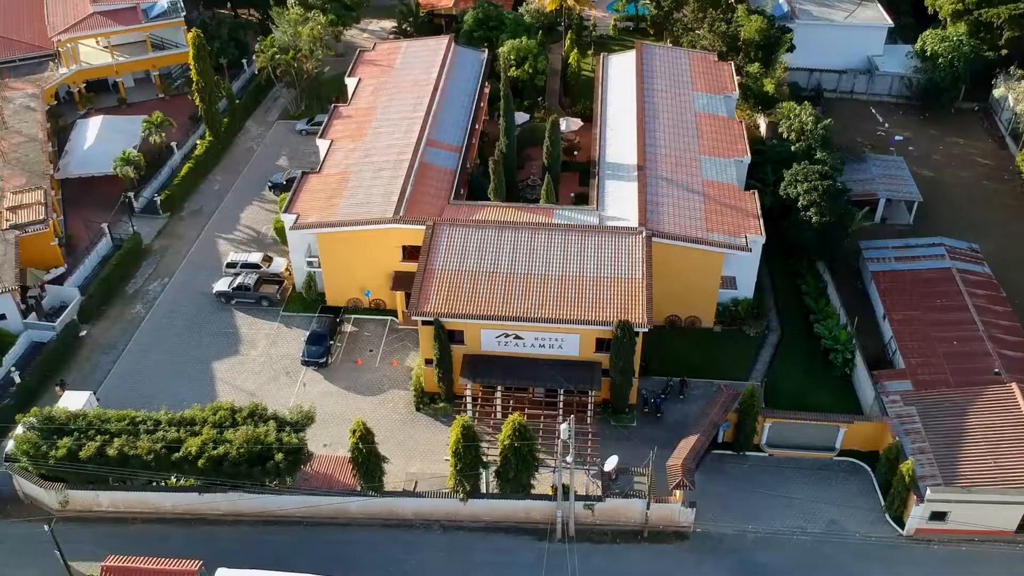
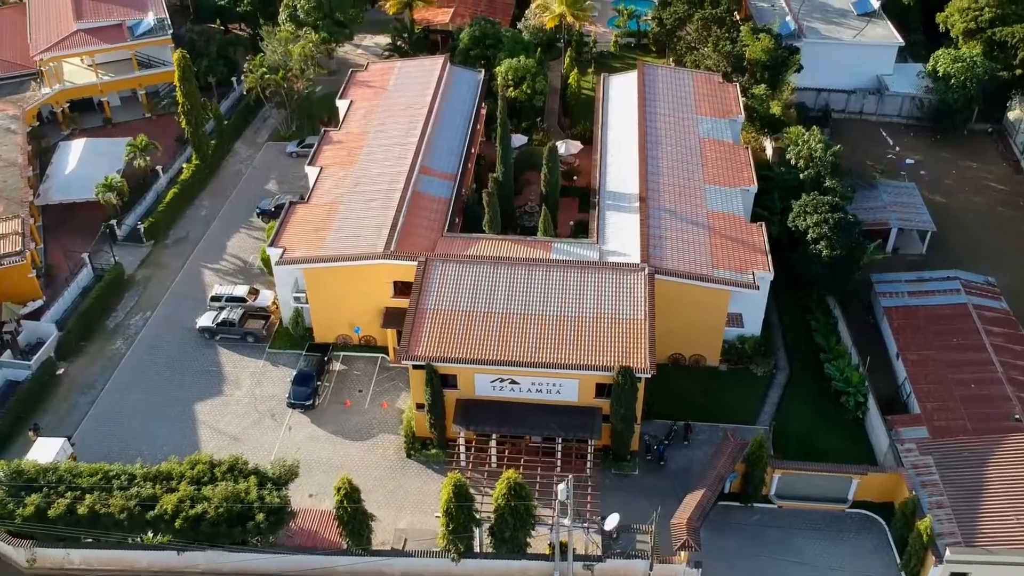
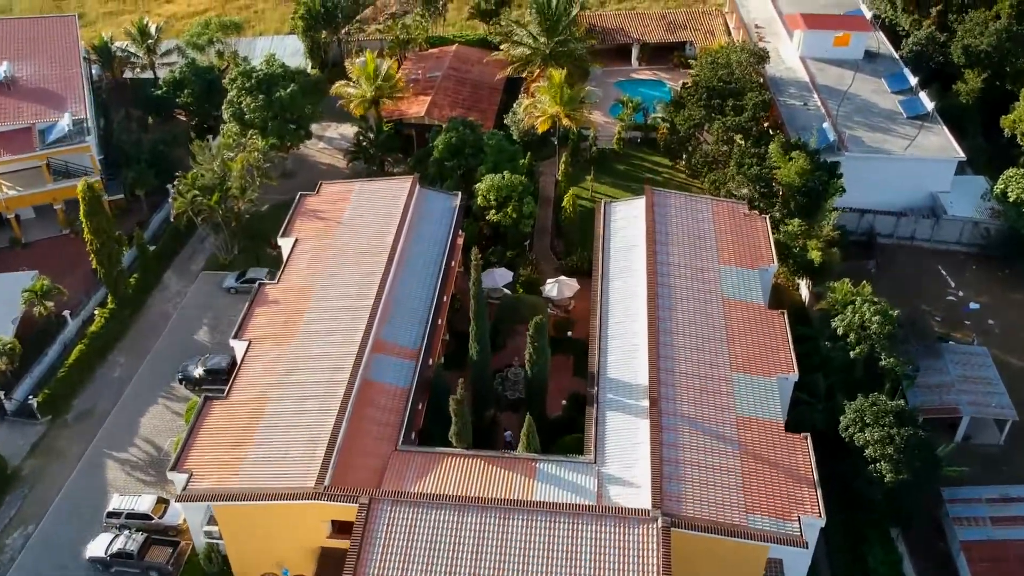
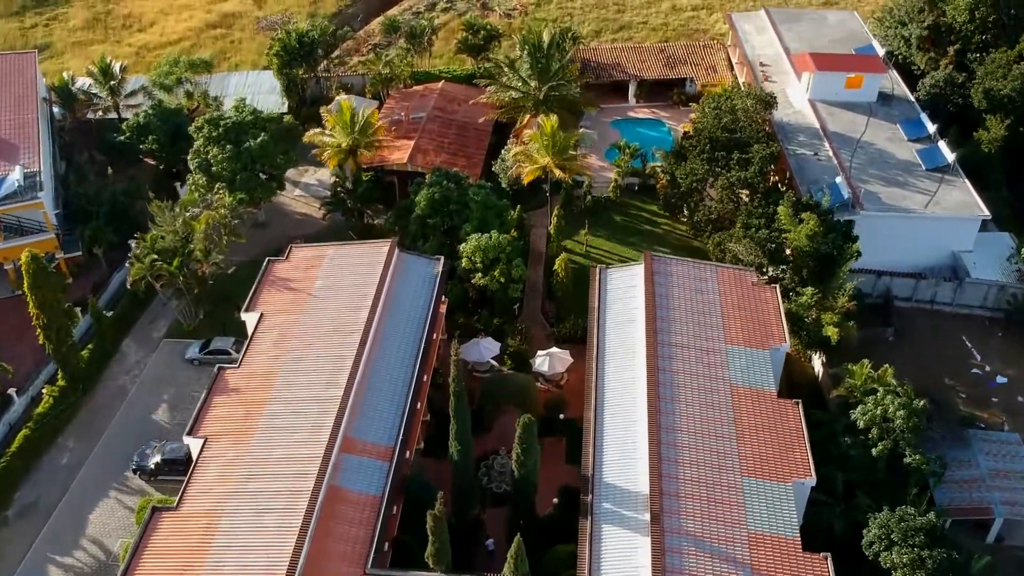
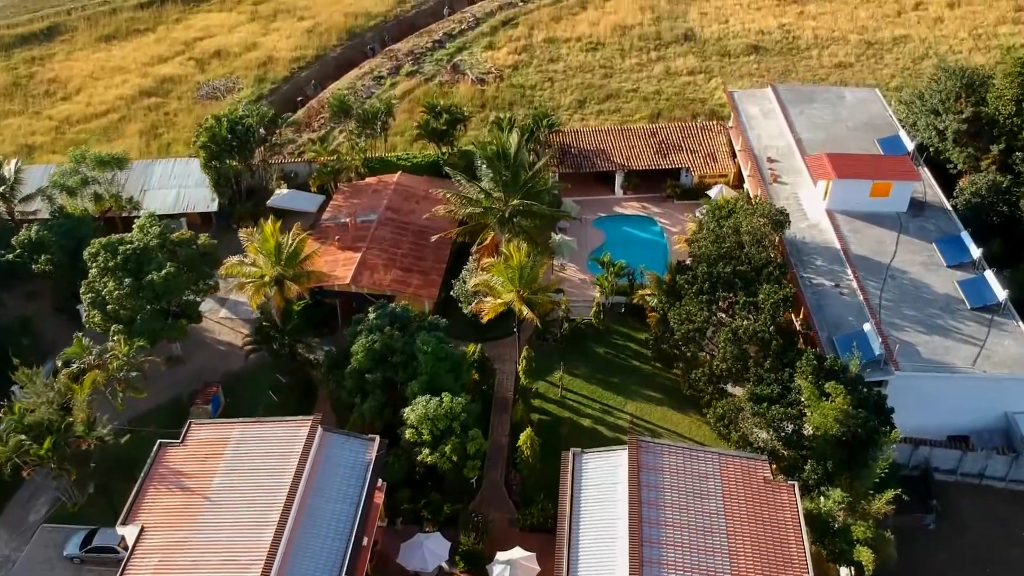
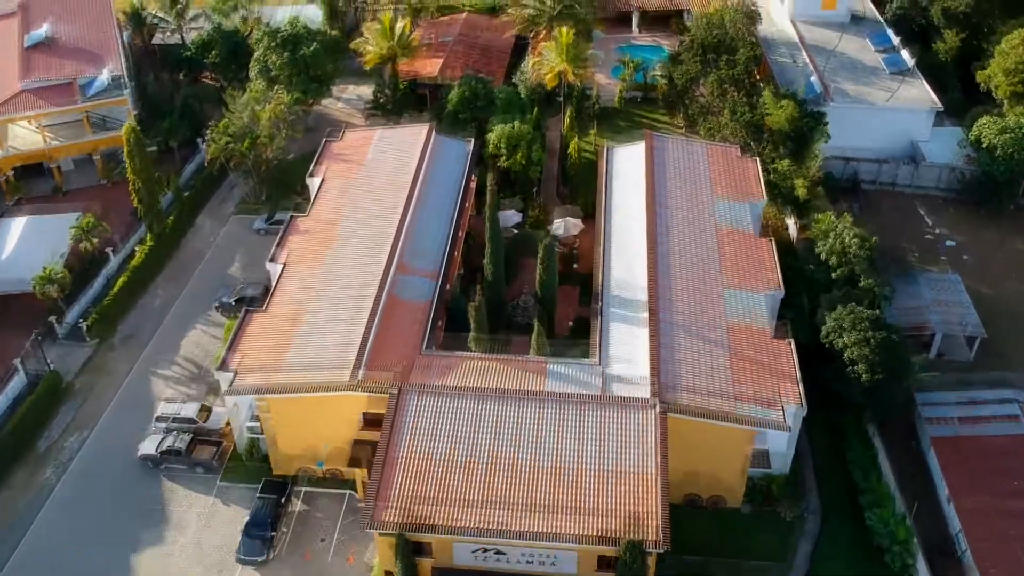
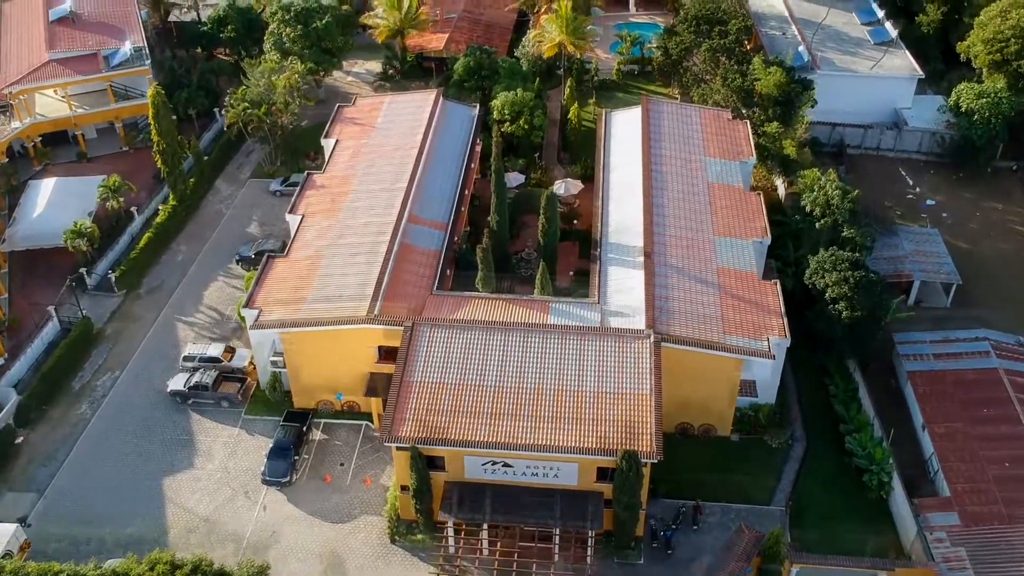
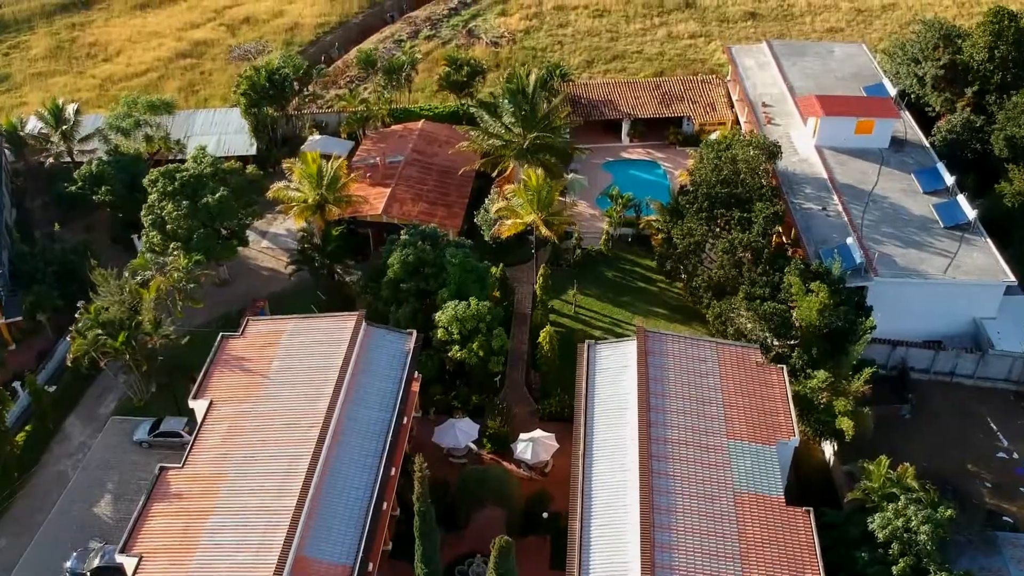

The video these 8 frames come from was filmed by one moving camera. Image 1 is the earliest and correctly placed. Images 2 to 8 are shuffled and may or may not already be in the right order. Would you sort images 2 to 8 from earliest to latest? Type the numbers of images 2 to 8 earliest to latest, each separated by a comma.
2, 7, 6, 3, 4, 8, 5
